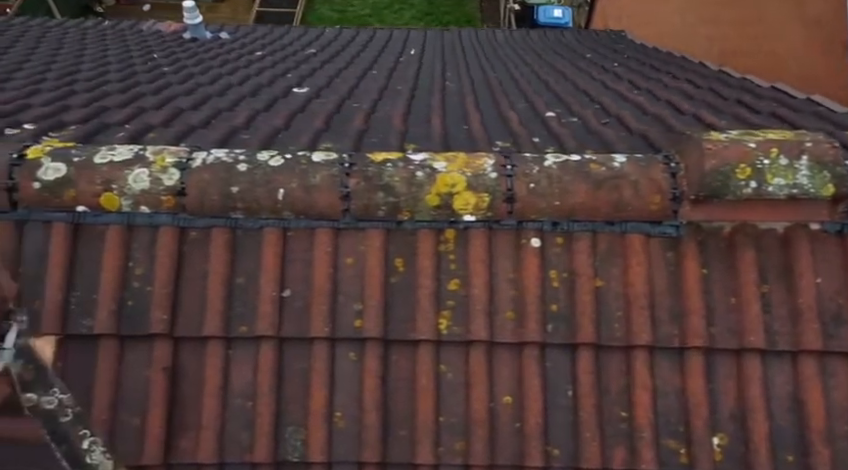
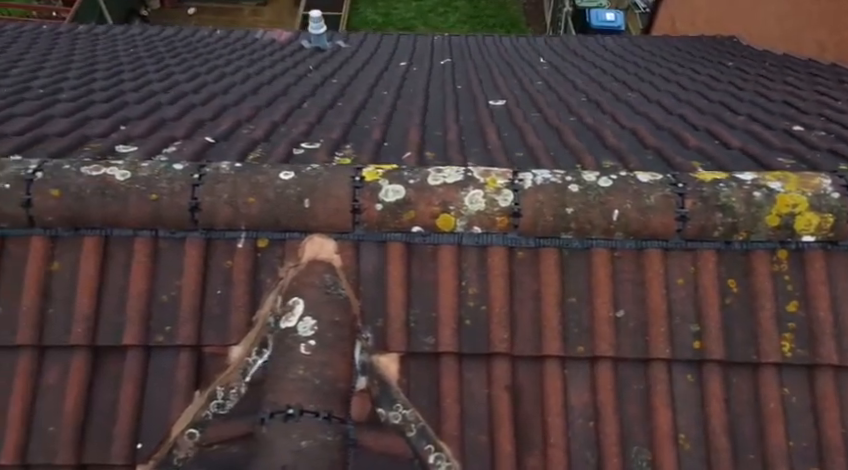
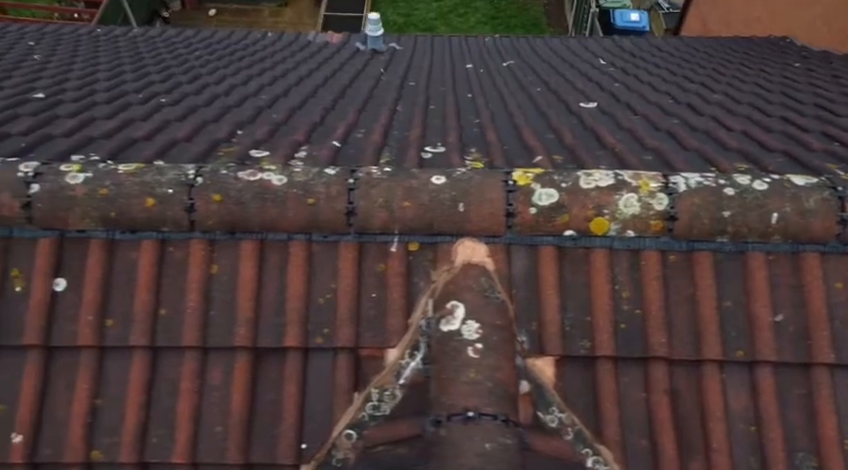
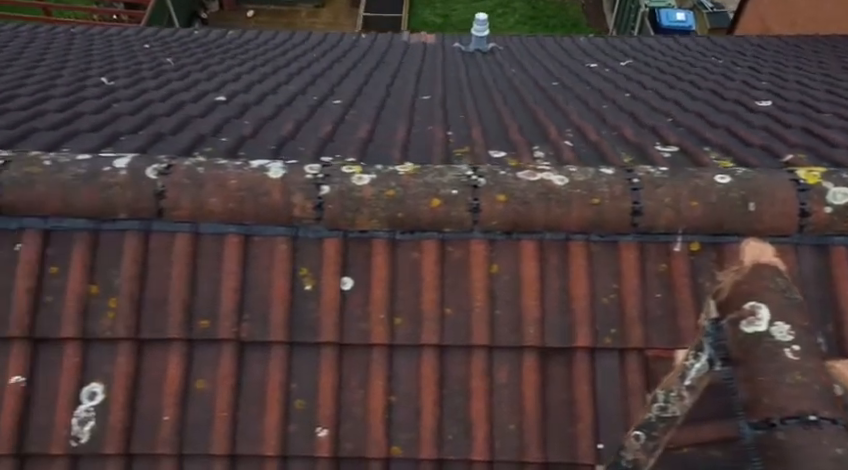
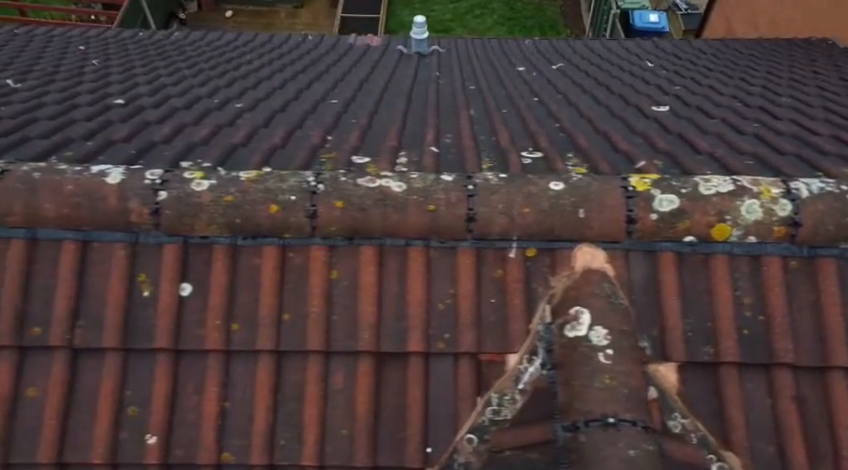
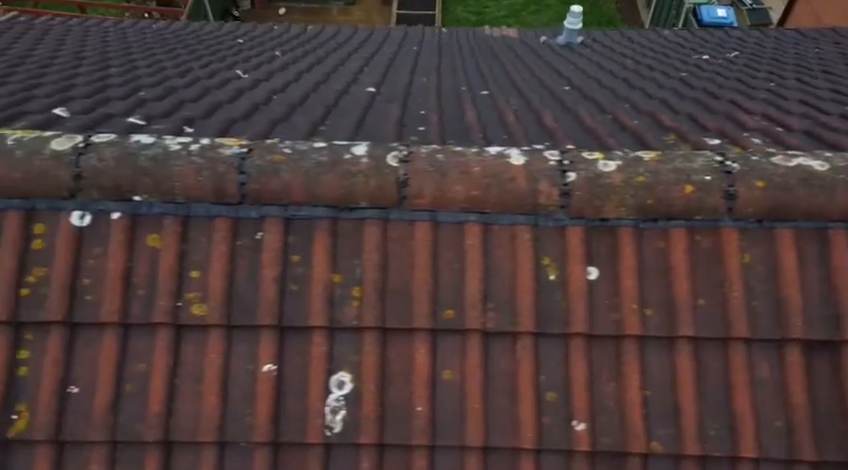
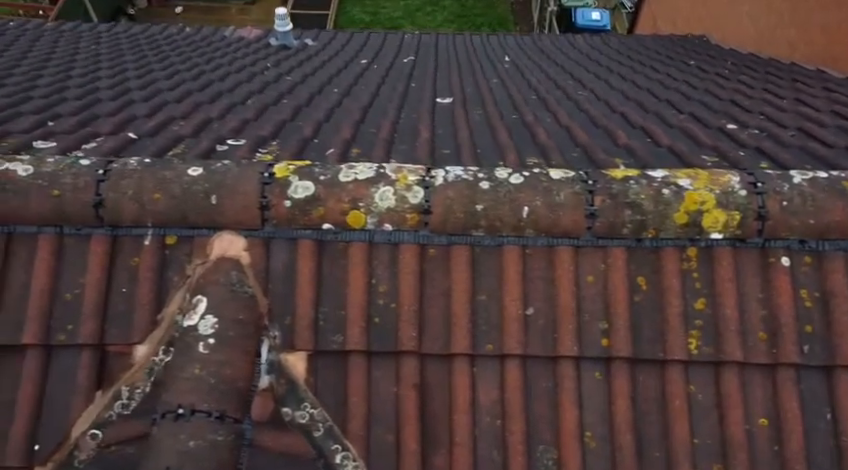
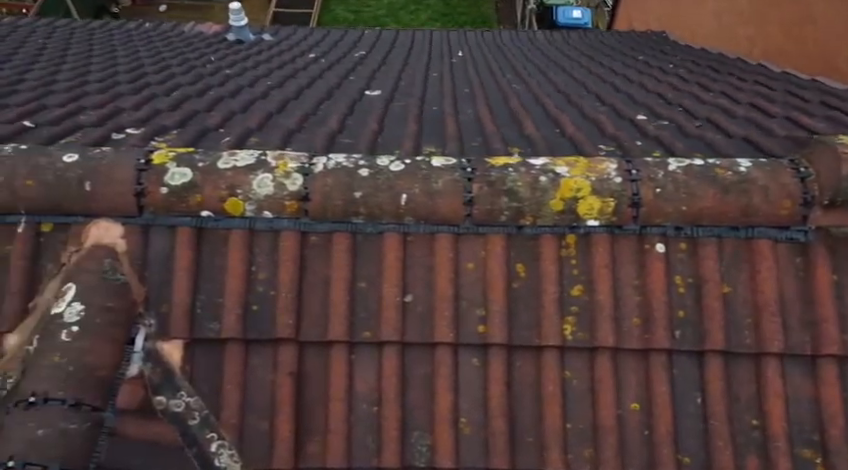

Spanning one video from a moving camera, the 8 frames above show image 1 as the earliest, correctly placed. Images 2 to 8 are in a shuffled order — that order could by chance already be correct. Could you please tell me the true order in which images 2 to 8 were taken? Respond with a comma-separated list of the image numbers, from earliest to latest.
8, 7, 2, 3, 5, 4, 6
